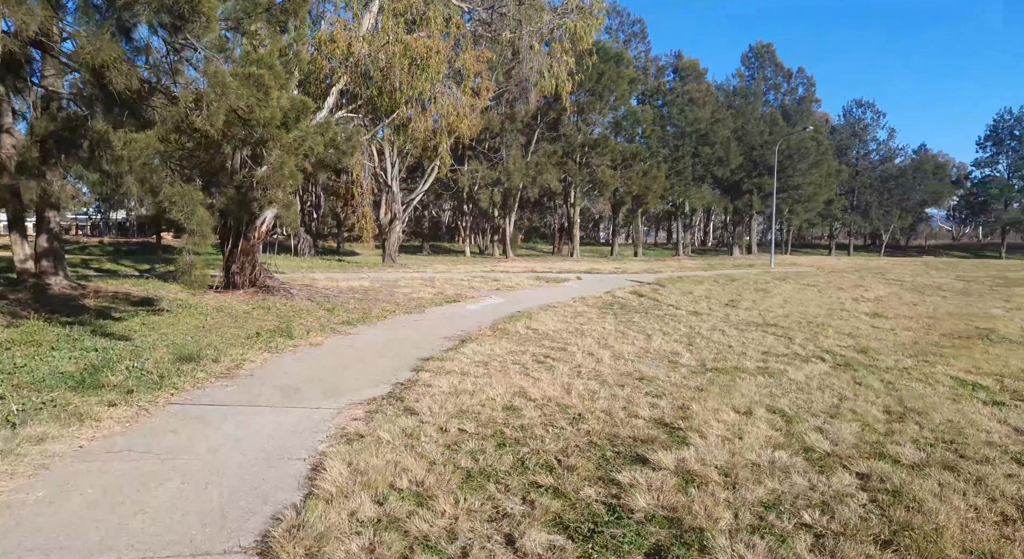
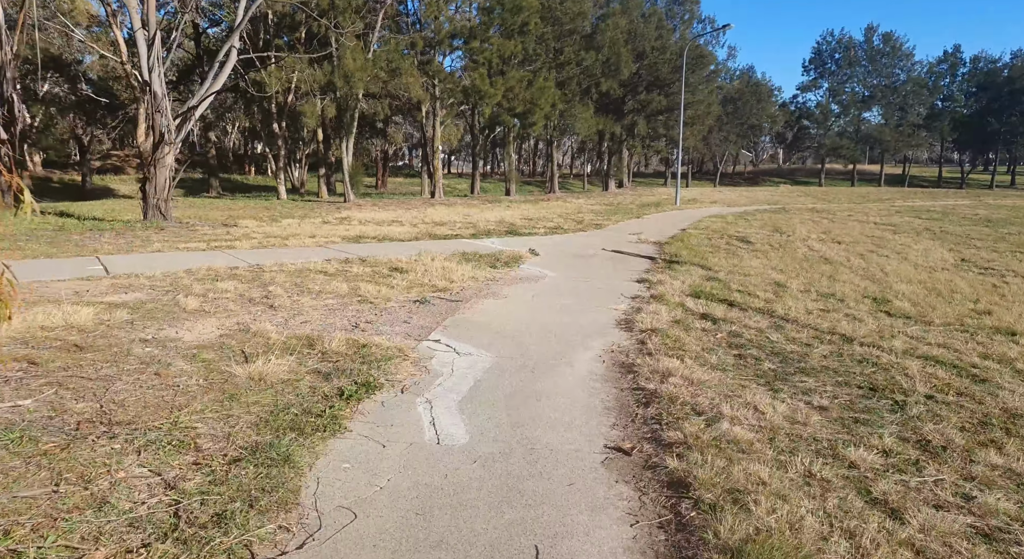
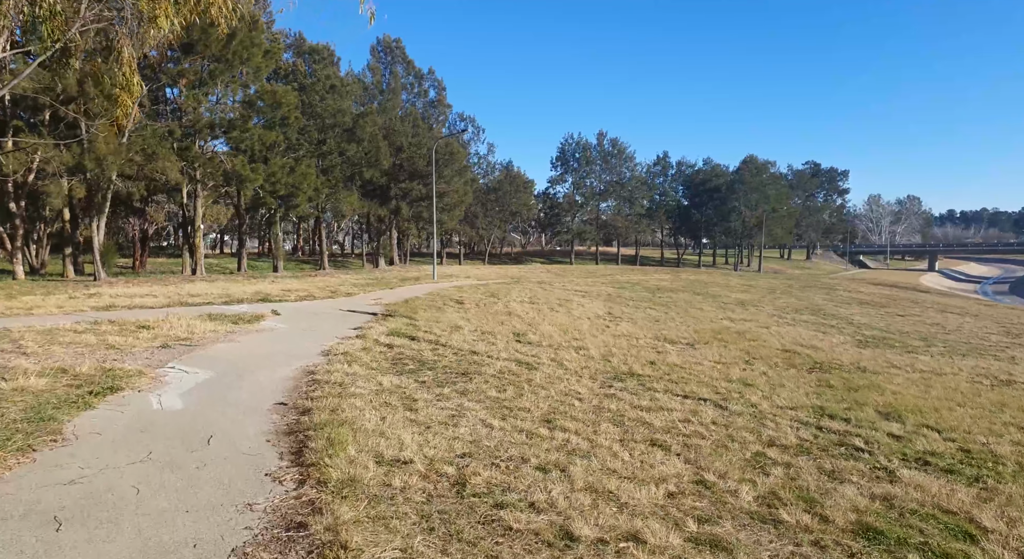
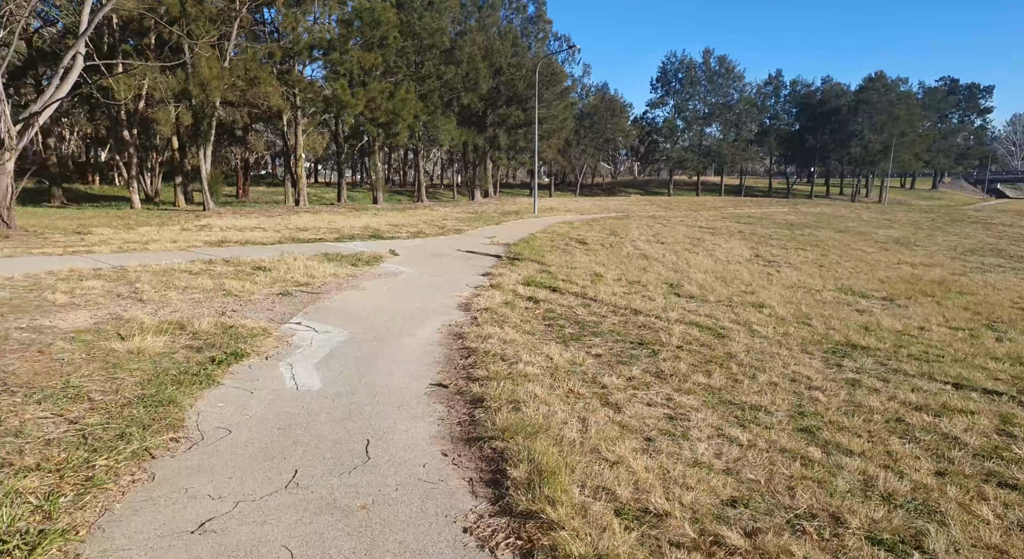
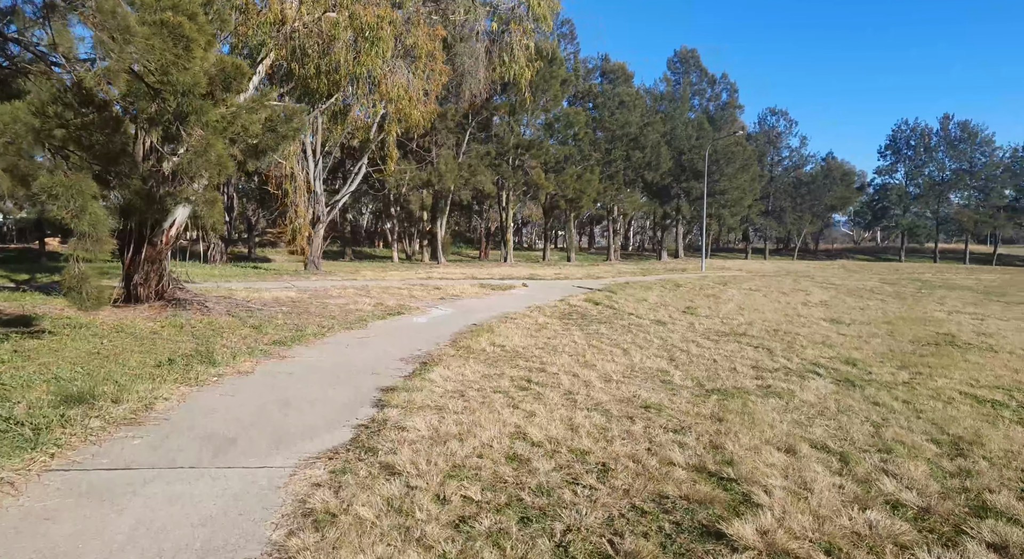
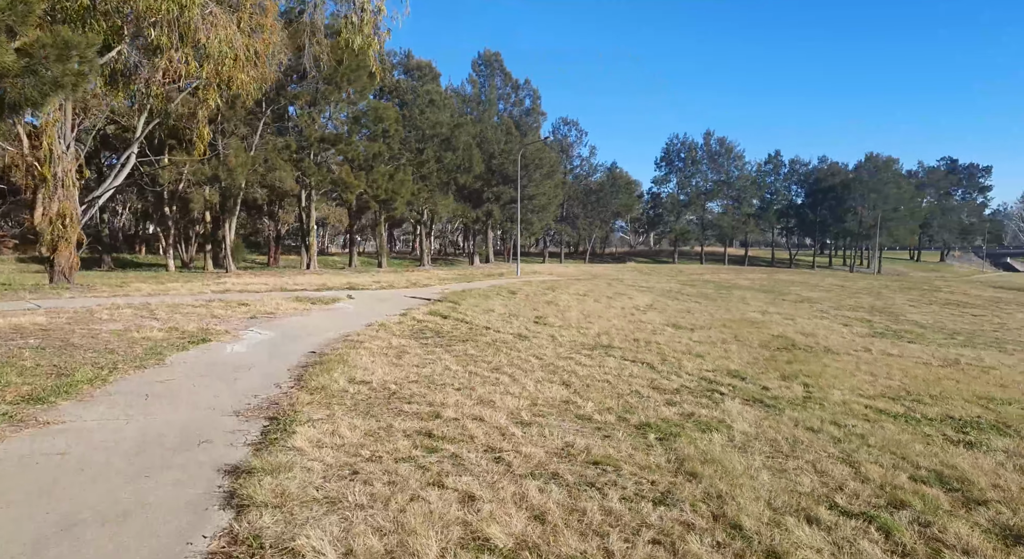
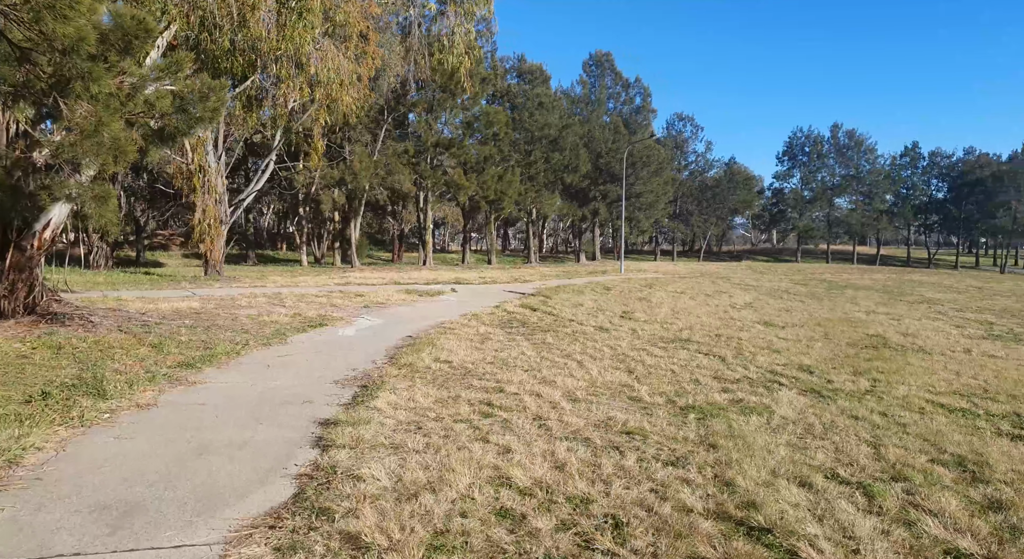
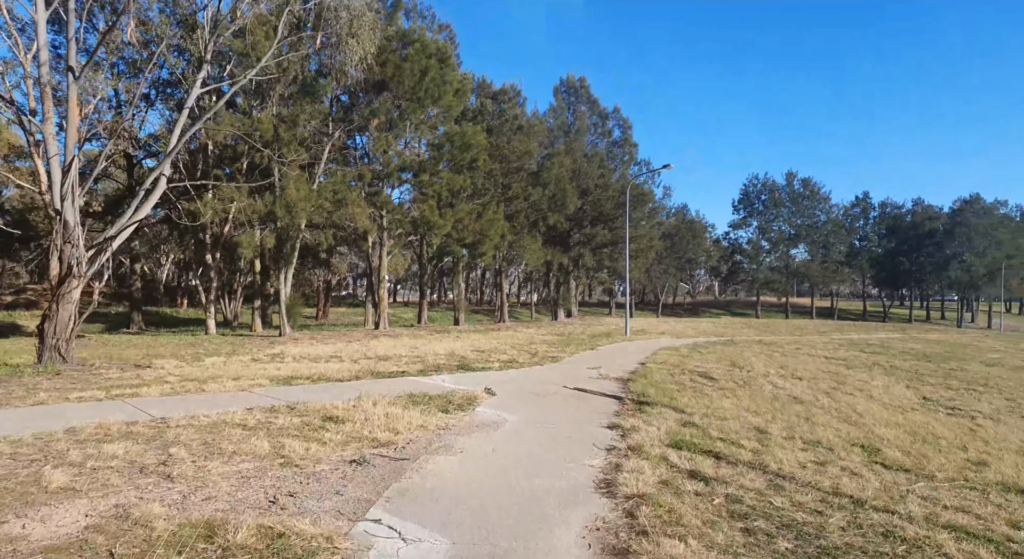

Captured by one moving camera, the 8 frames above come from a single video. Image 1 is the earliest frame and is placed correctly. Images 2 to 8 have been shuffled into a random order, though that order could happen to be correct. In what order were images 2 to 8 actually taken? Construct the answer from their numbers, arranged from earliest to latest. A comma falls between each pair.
5, 7, 6, 3, 4, 2, 8
